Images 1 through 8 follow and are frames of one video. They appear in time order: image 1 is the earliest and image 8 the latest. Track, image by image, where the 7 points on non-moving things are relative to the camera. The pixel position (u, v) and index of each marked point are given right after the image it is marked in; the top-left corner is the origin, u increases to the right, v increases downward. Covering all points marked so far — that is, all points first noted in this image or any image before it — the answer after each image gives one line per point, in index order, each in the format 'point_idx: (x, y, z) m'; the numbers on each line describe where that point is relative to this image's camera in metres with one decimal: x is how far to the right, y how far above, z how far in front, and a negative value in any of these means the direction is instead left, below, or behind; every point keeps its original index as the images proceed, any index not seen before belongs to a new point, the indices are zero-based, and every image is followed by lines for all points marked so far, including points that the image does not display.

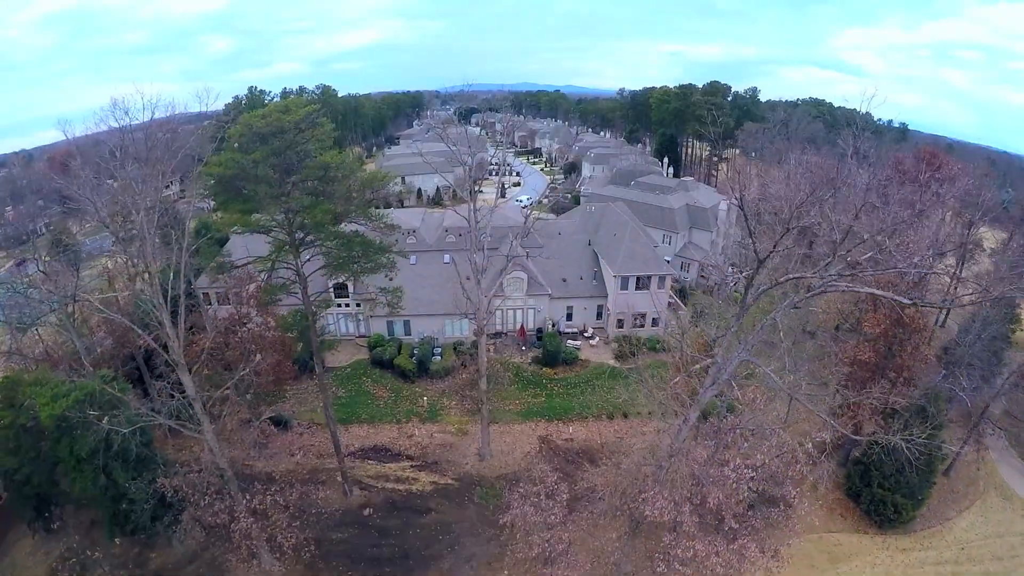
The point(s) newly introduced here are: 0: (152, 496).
0: (-12.8, -7.4, +18.9) m
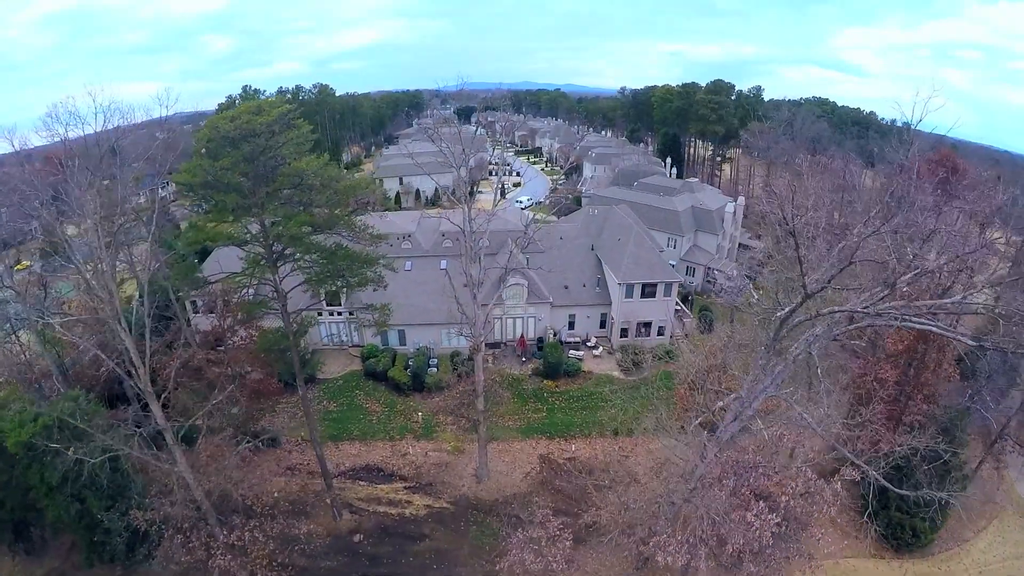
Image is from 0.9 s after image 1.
0: (-12.8, -7.9, +17.6) m
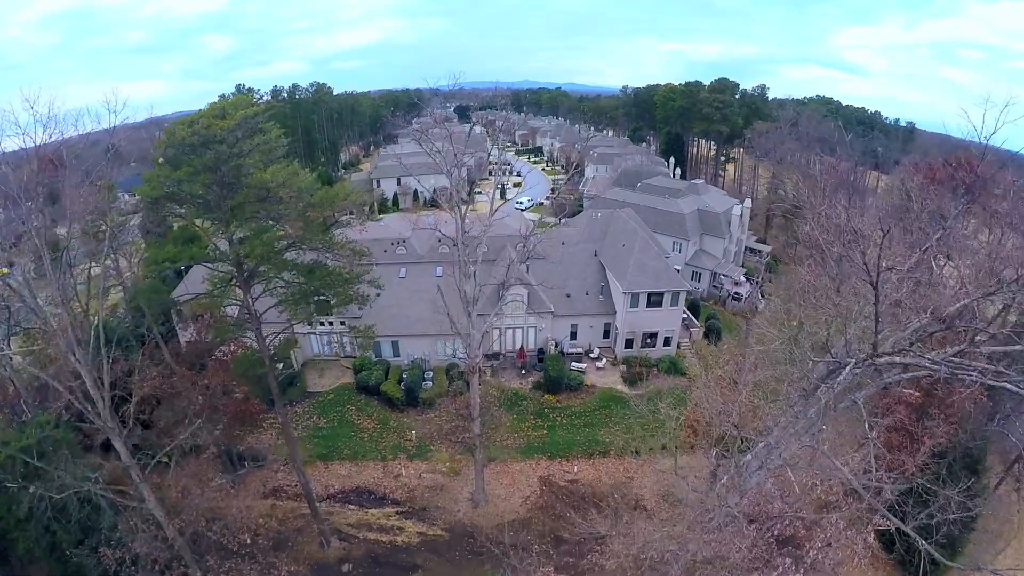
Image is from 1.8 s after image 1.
0: (-12.9, -8.4, +16.3) m
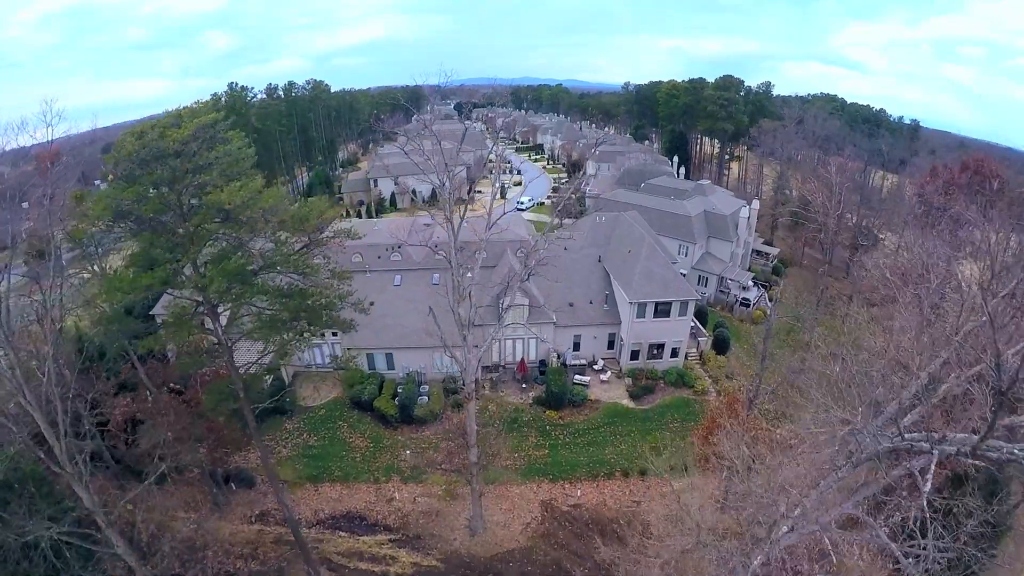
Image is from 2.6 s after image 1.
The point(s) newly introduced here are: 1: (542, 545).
0: (-12.9, -9.0, +15.0) m
1: (+1.1, -9.3, +19.2) m
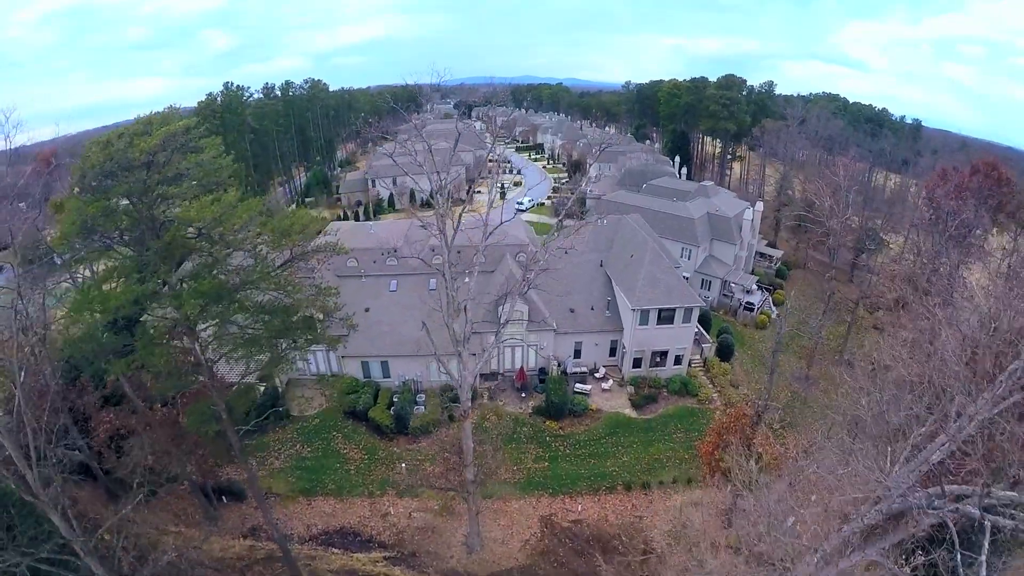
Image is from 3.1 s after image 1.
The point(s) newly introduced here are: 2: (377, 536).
0: (-12.9, -9.3, +14.4) m
1: (+1.0, -9.6, +18.5) m
2: (-5.1, -9.3, +19.9) m
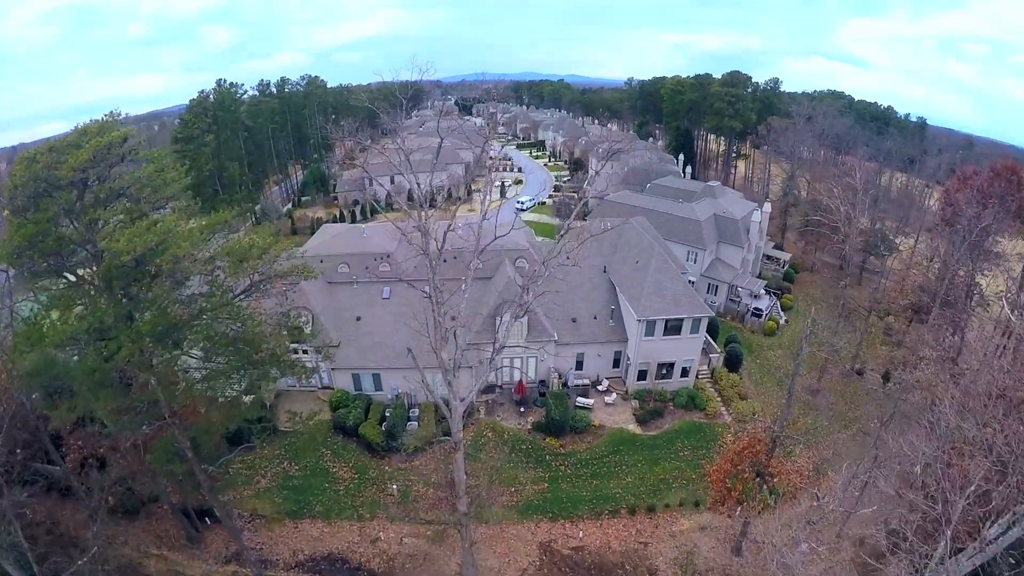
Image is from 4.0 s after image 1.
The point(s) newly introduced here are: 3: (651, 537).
0: (-13.0, -9.8, +13.2) m
1: (+0.9, -10.1, +17.3) m
2: (-5.2, -9.7, +18.7) m
3: (+5.1, -9.2, +19.6) m
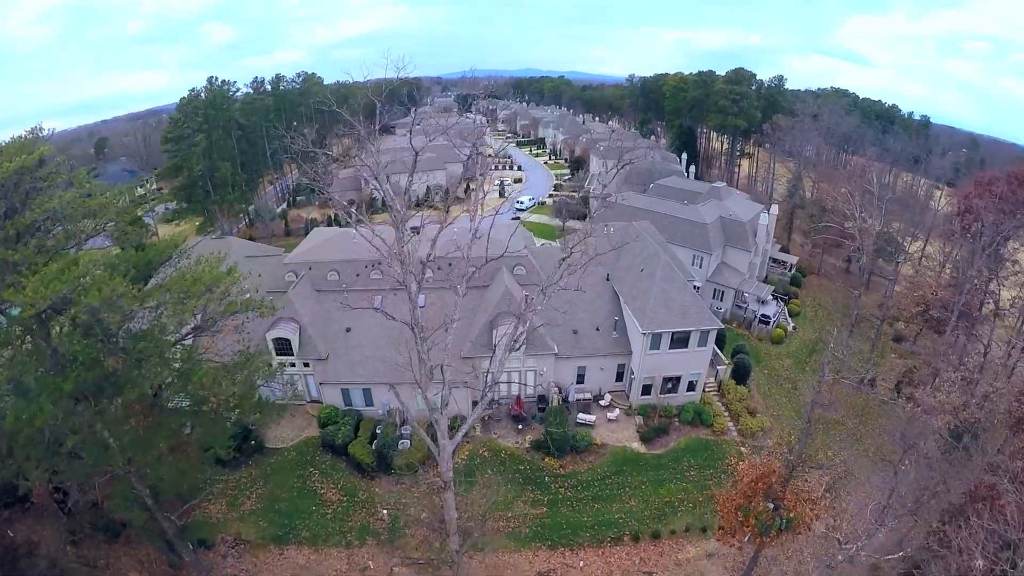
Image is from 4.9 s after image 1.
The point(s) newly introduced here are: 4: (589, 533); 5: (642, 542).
0: (-13.2, -10.3, +12.0) m
1: (+0.8, -10.6, +16.1) m
2: (-5.3, -10.2, +17.5) m
3: (+5.0, -9.7, +18.4) m
4: (+2.8, -8.9, +19.3) m
5: (+4.7, -9.2, +19.2) m
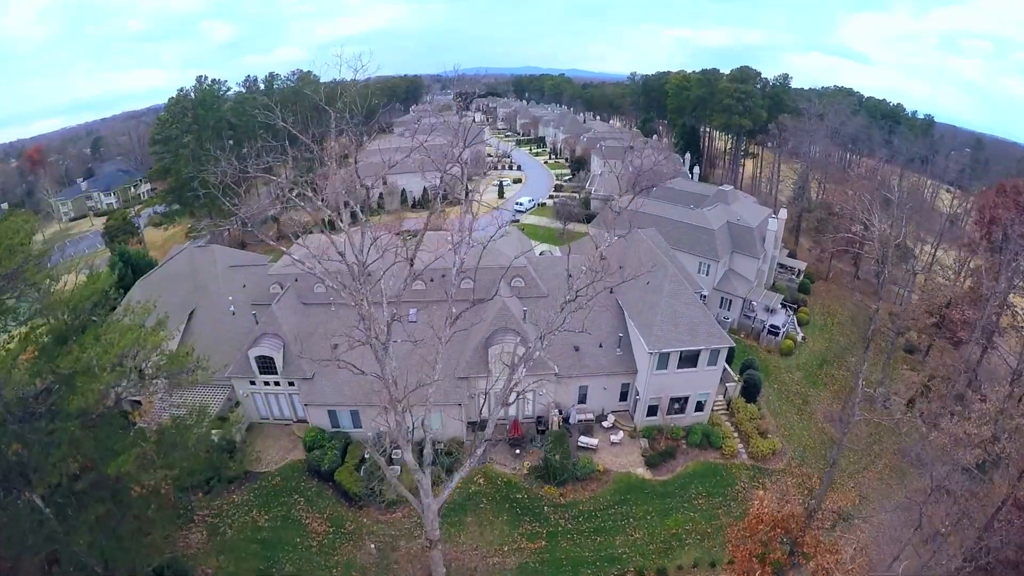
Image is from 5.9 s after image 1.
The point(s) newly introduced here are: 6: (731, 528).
0: (-13.3, -10.9, +10.7) m
1: (+0.7, -11.2, +14.8) m
2: (-5.4, -10.8, +16.2) m
3: (+4.9, -10.3, +17.1) m
4: (+2.7, -9.5, +17.9) m
5: (+4.6, -9.8, +17.8) m
6: (+8.1, -8.9, +19.7) m
